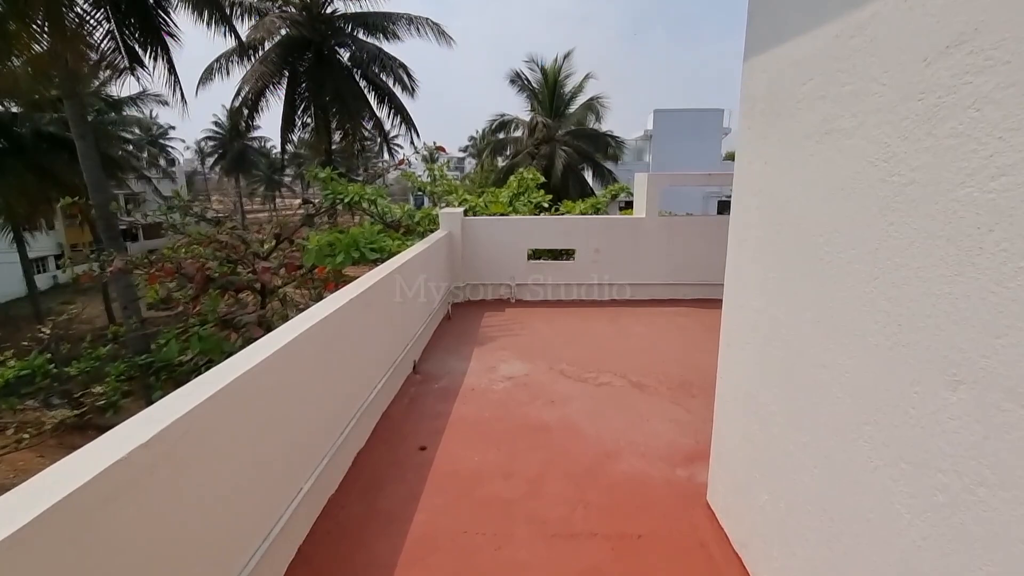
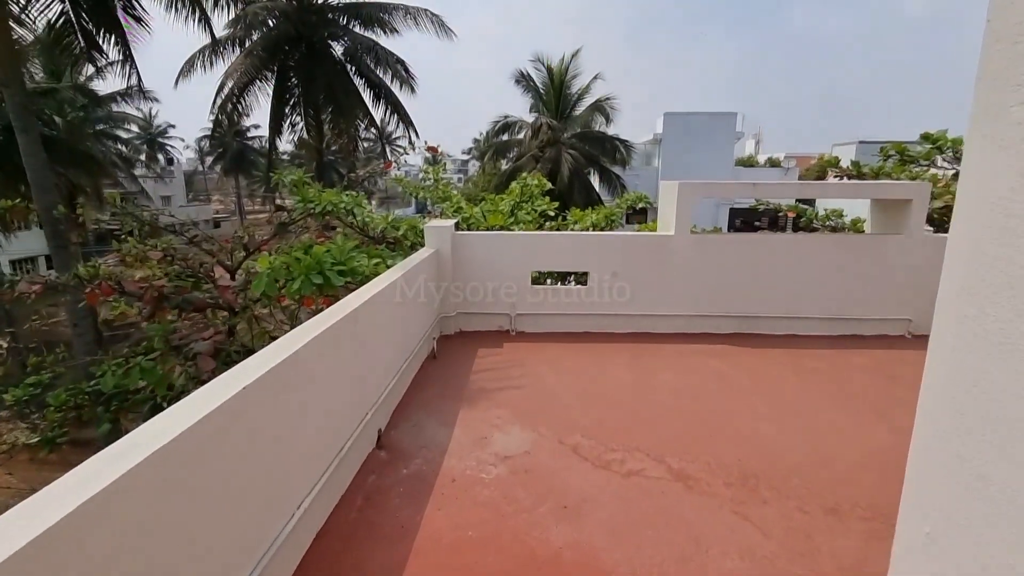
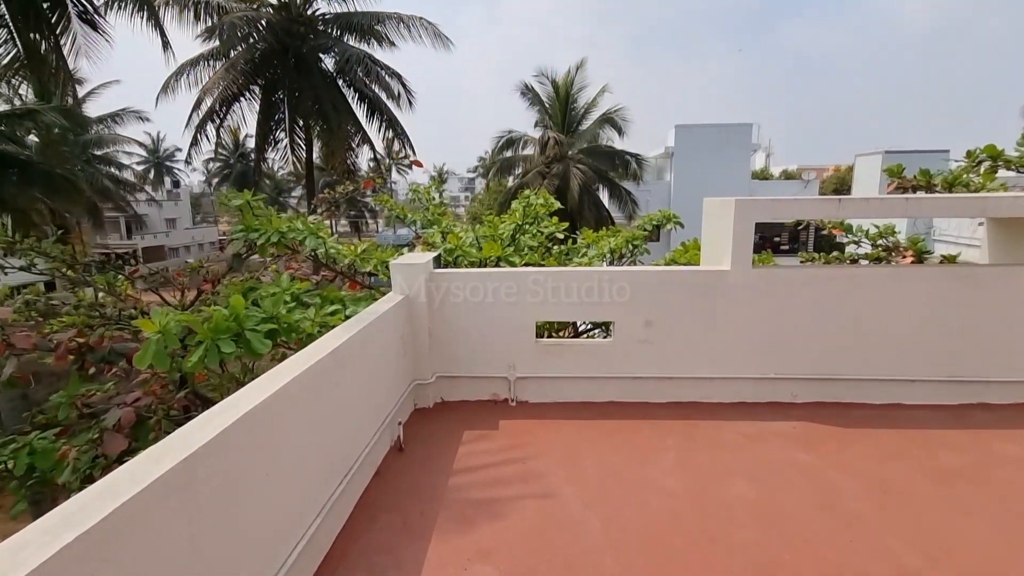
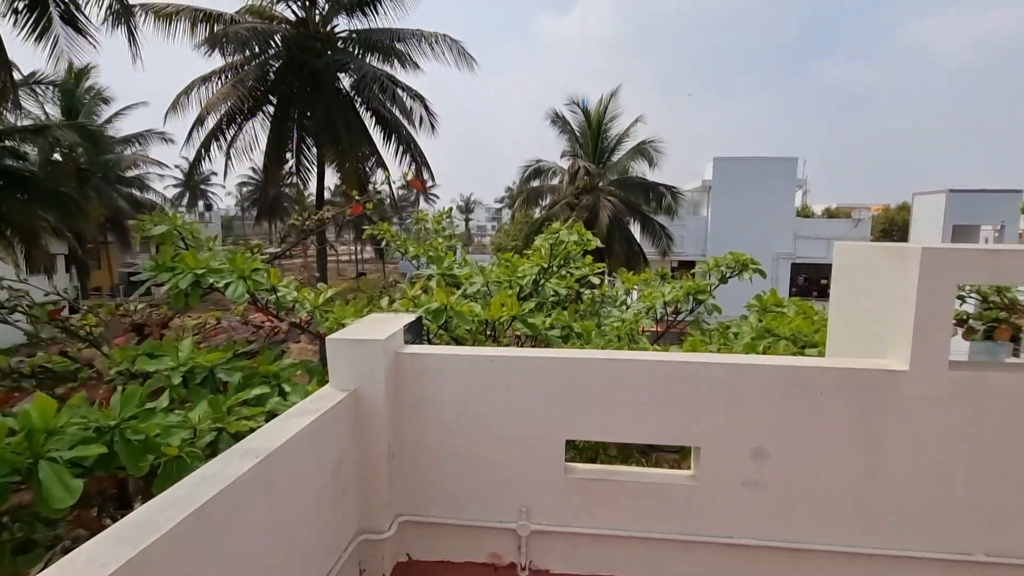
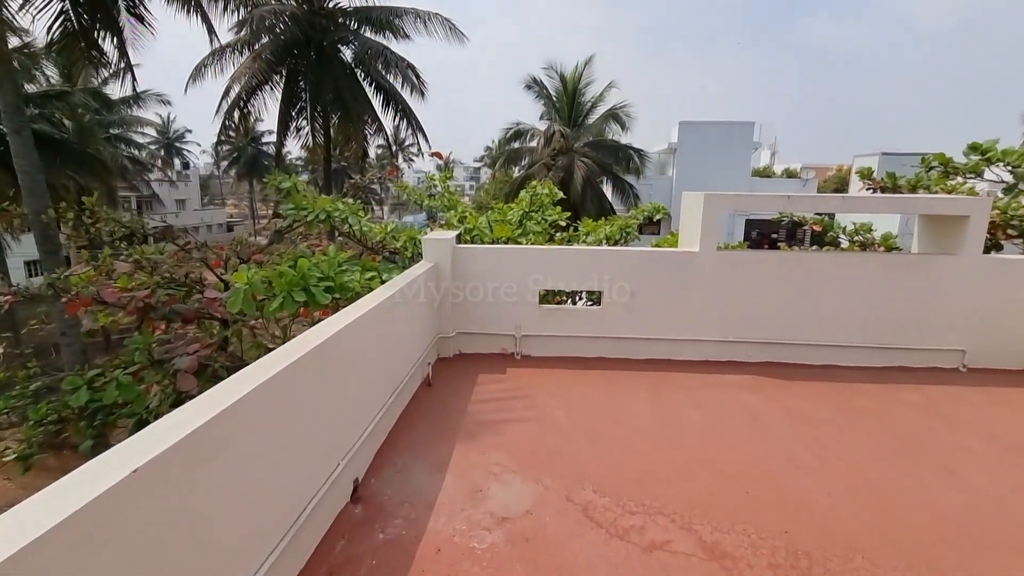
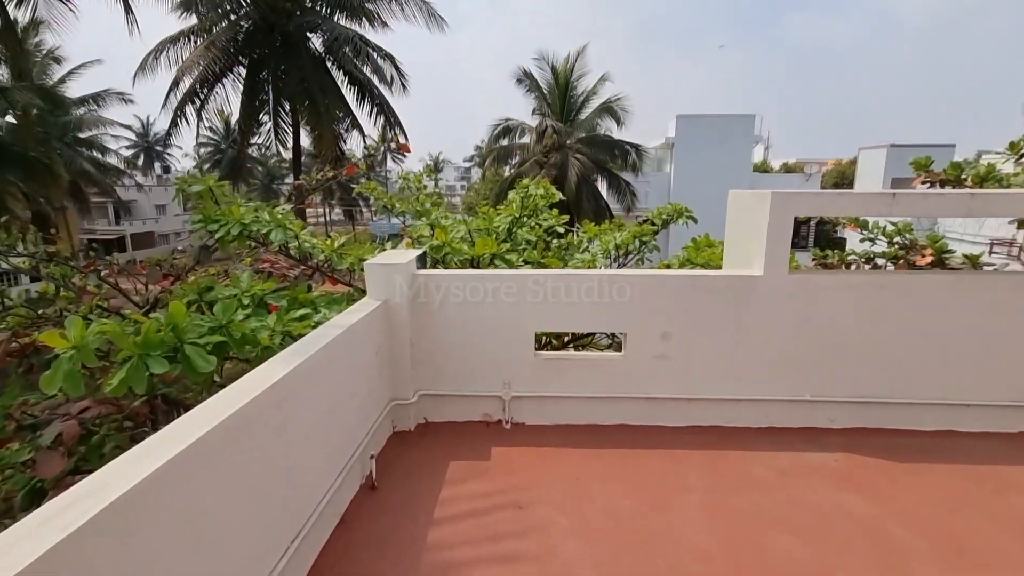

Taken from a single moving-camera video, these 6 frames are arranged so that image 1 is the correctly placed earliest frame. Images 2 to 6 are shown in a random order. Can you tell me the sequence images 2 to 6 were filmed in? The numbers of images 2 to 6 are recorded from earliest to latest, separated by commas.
2, 5, 3, 6, 4
